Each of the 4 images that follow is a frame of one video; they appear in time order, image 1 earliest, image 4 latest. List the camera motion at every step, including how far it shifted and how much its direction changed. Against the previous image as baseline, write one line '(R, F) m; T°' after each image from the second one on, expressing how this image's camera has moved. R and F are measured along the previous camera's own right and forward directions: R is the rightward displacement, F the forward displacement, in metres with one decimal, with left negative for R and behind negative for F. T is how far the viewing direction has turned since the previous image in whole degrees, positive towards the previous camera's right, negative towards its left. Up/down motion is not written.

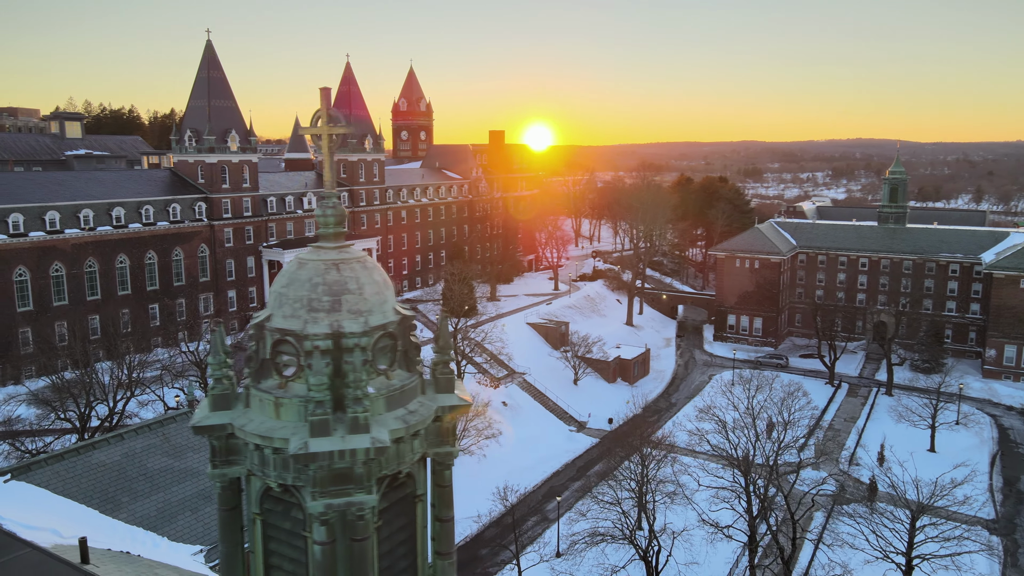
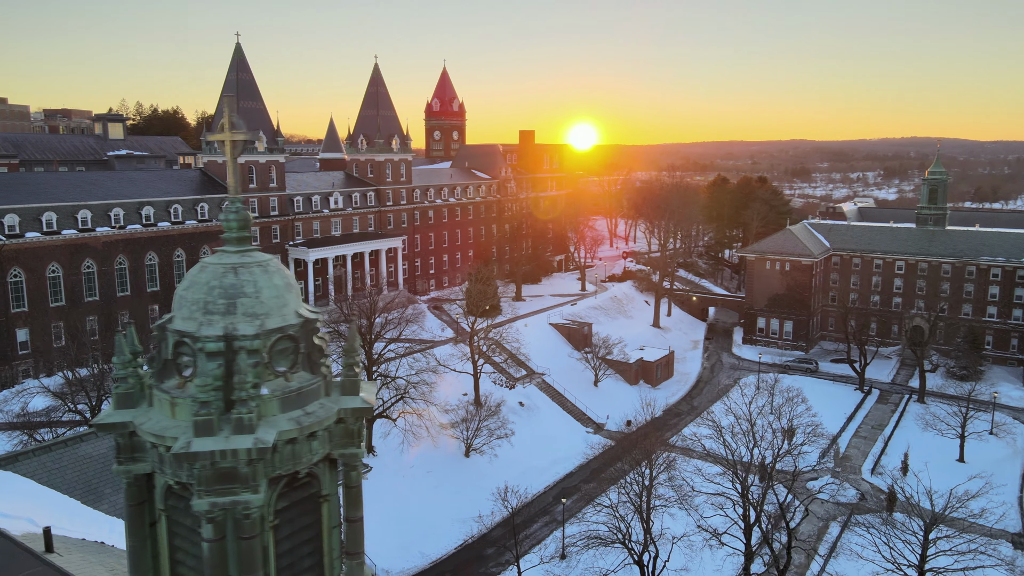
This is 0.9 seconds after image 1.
(+1.5, 0.0) m; -3°
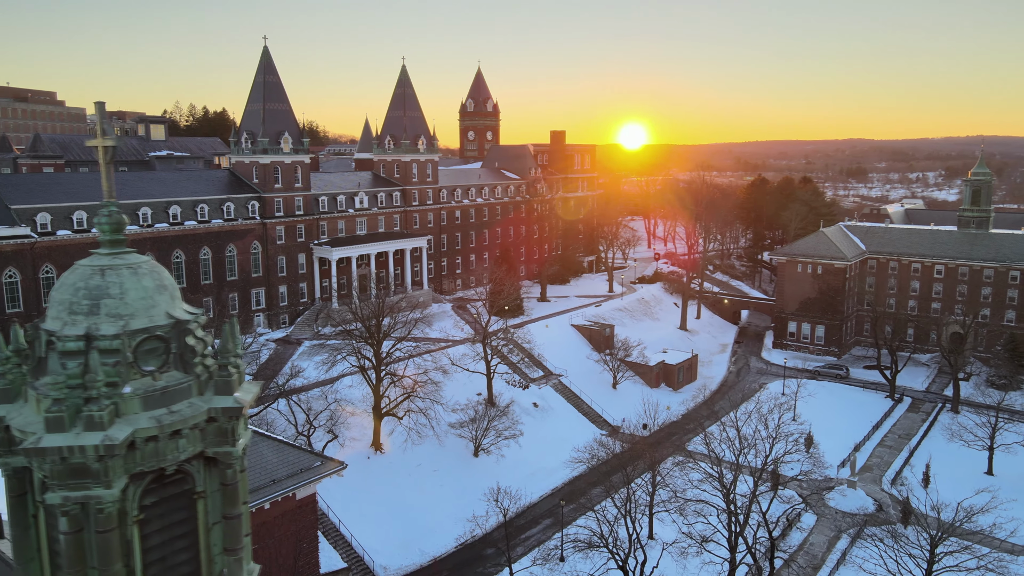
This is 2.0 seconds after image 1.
(+2.0, 0.0) m; -4°
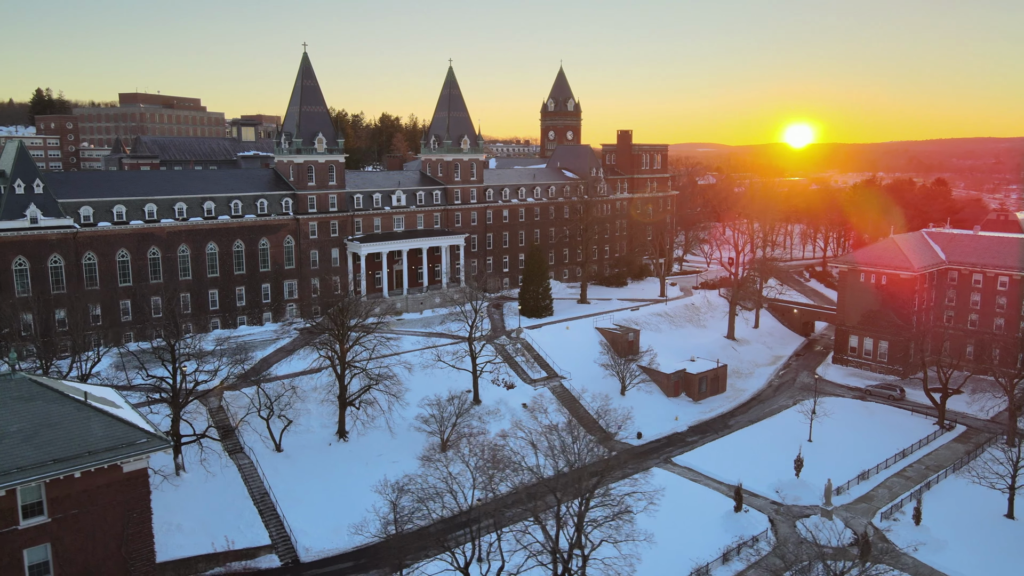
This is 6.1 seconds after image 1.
(+9.7, +1.0) m; -11°
